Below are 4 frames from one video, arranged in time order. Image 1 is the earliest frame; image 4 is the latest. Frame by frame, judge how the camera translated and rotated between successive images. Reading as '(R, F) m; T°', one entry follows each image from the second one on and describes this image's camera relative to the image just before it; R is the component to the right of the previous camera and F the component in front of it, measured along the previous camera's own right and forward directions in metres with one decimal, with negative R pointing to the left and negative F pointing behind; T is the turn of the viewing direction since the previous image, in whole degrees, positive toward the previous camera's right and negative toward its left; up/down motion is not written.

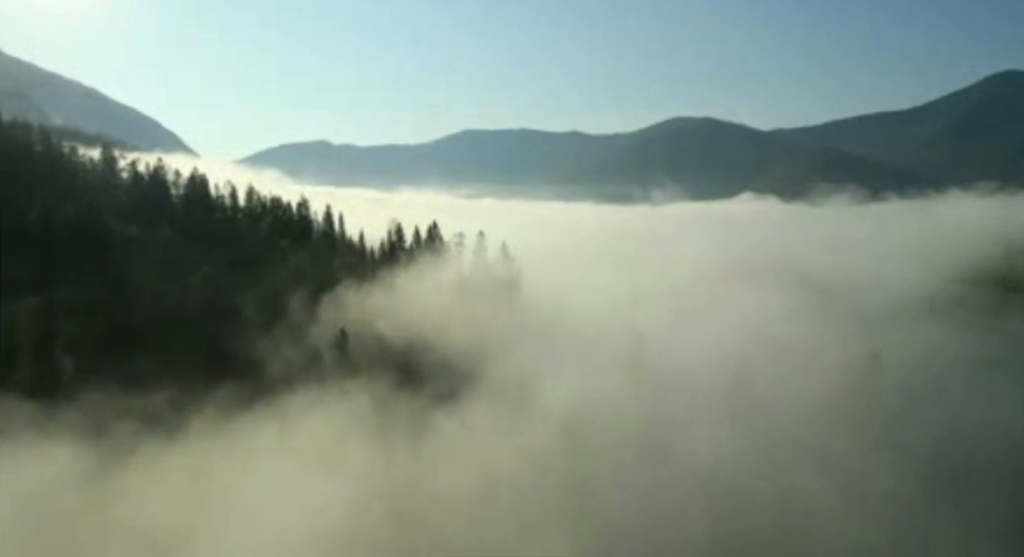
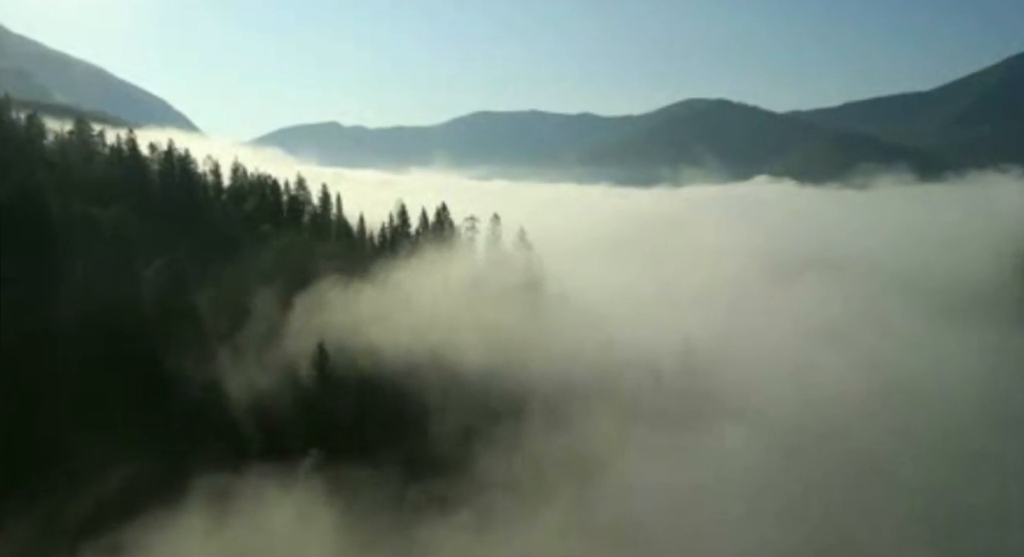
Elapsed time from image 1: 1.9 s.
(-1.8, +19.1) m; -1°
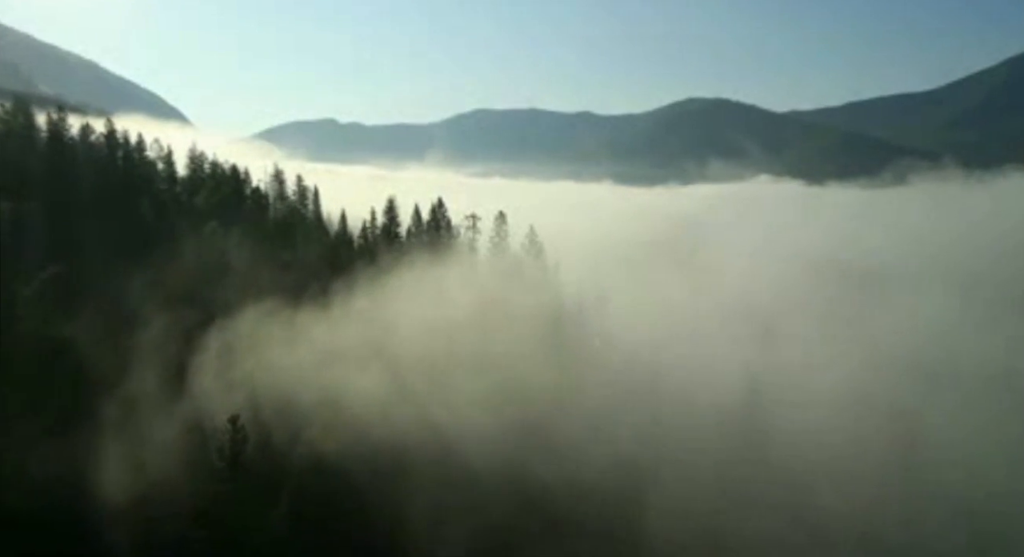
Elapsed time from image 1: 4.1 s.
(-1.7, +22.8) m; 0°
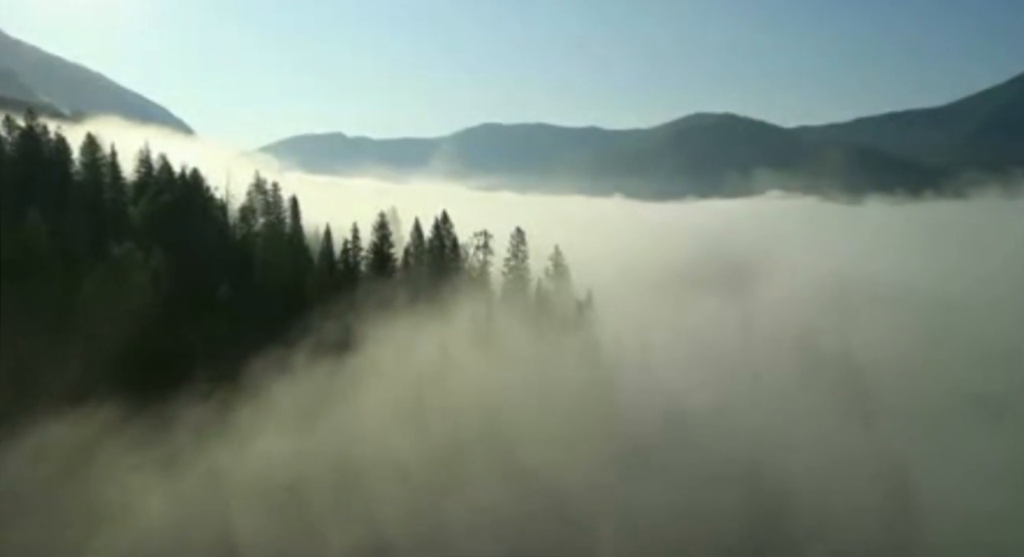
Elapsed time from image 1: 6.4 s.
(-2.0, +23.2) m; 0°
